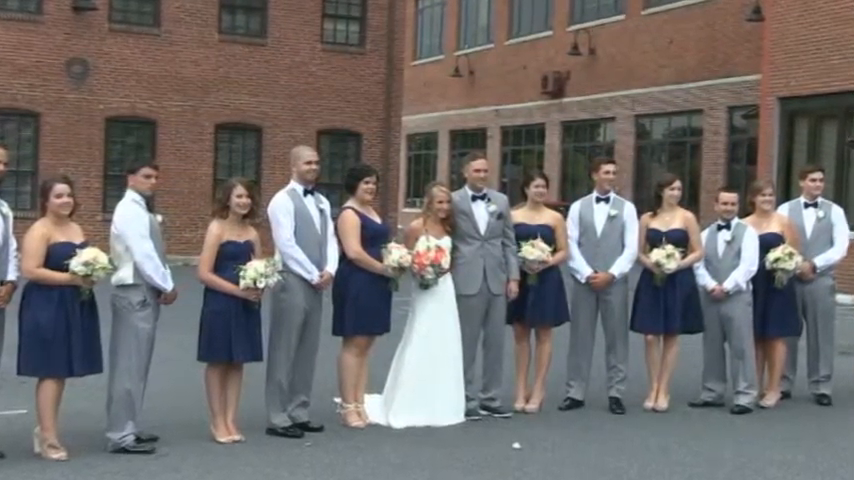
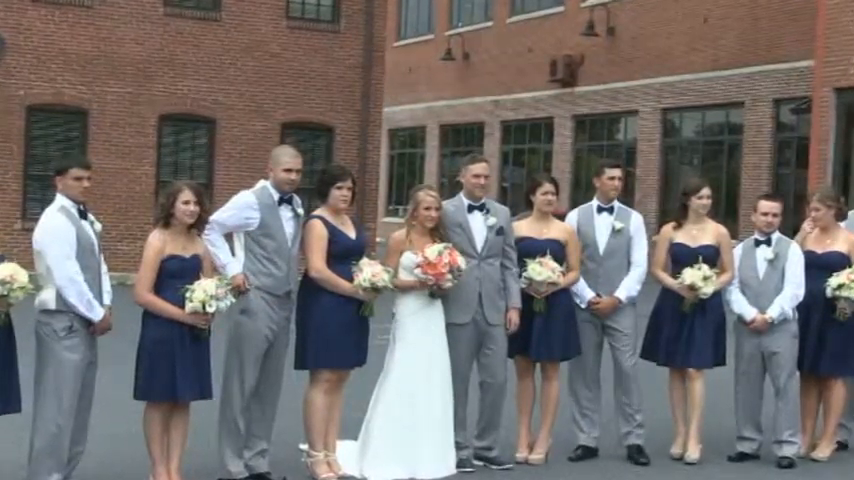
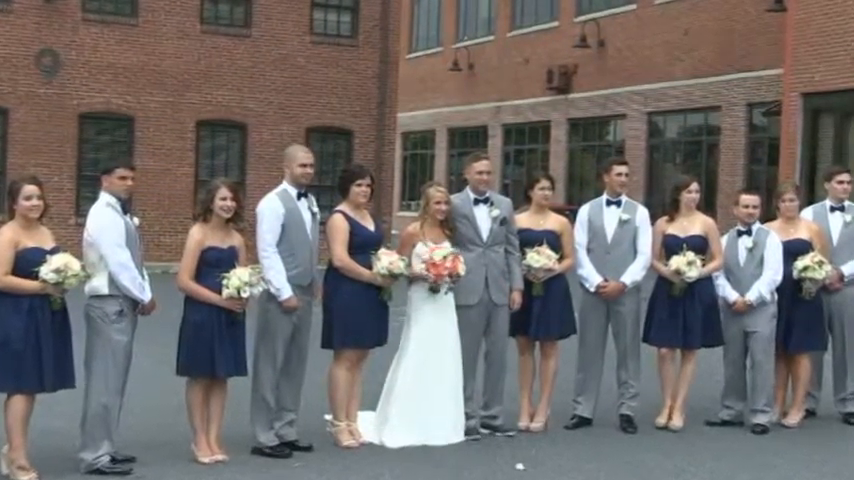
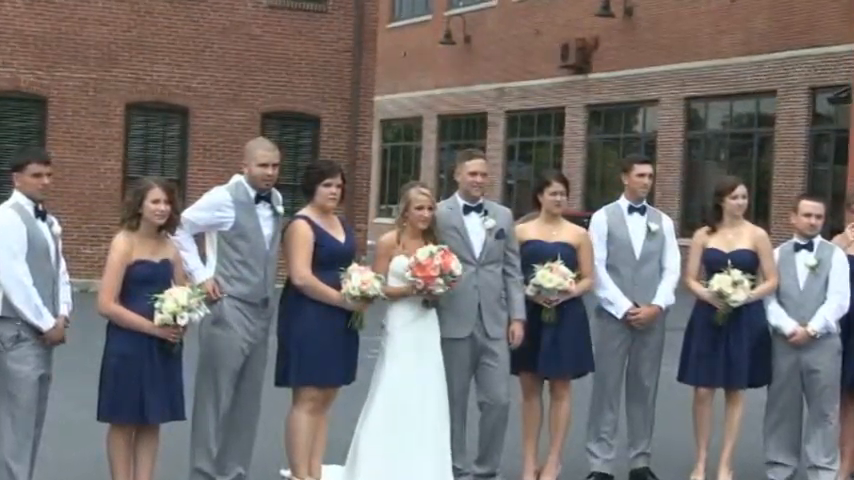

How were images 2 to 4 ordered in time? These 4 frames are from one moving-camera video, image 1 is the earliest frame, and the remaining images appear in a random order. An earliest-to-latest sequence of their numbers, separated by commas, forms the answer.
3, 2, 4
